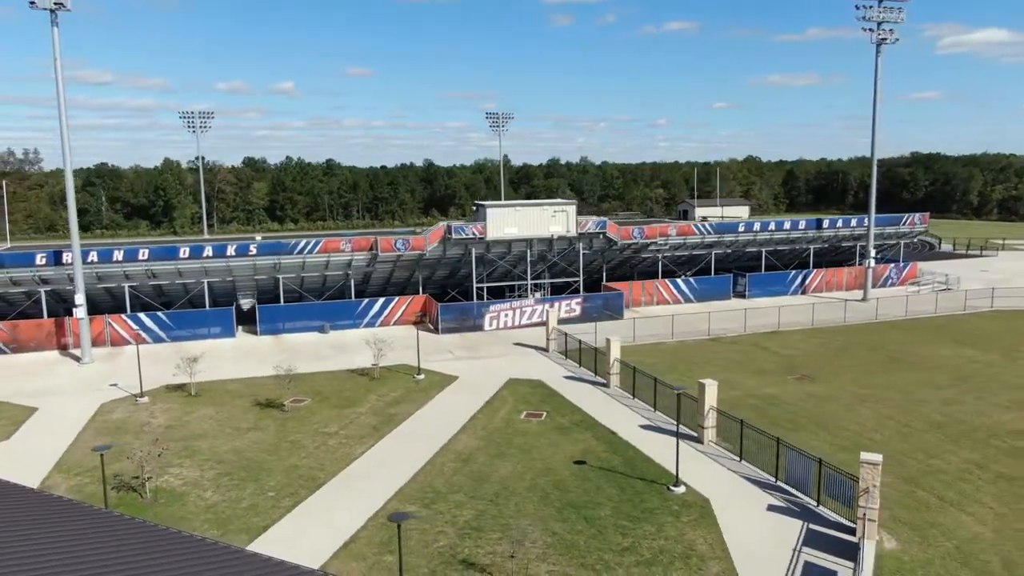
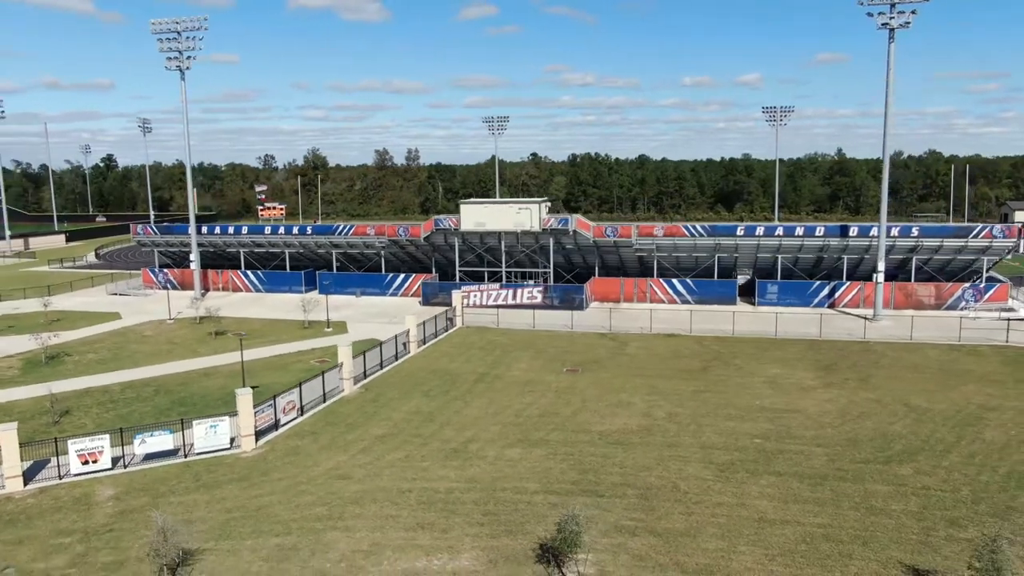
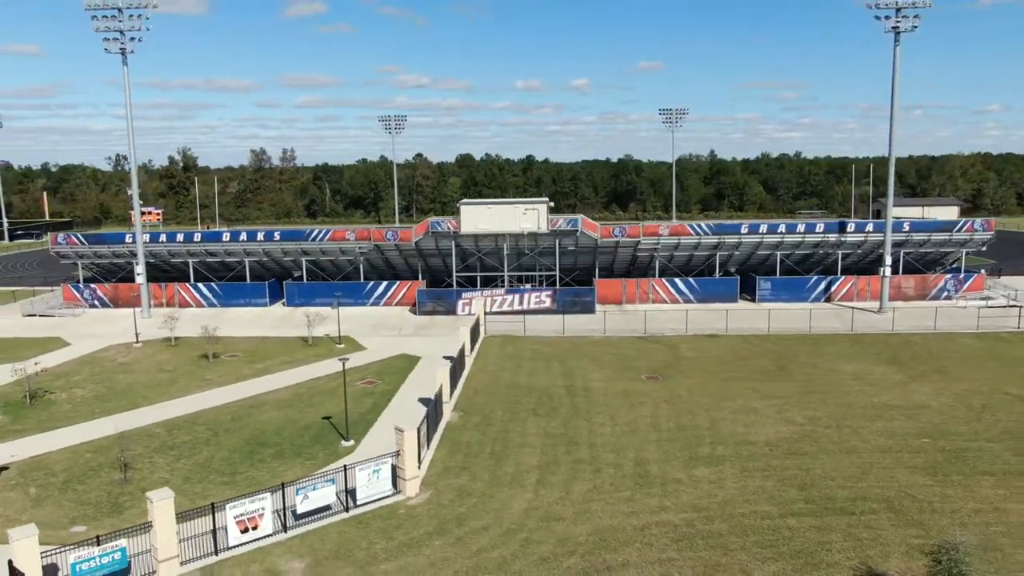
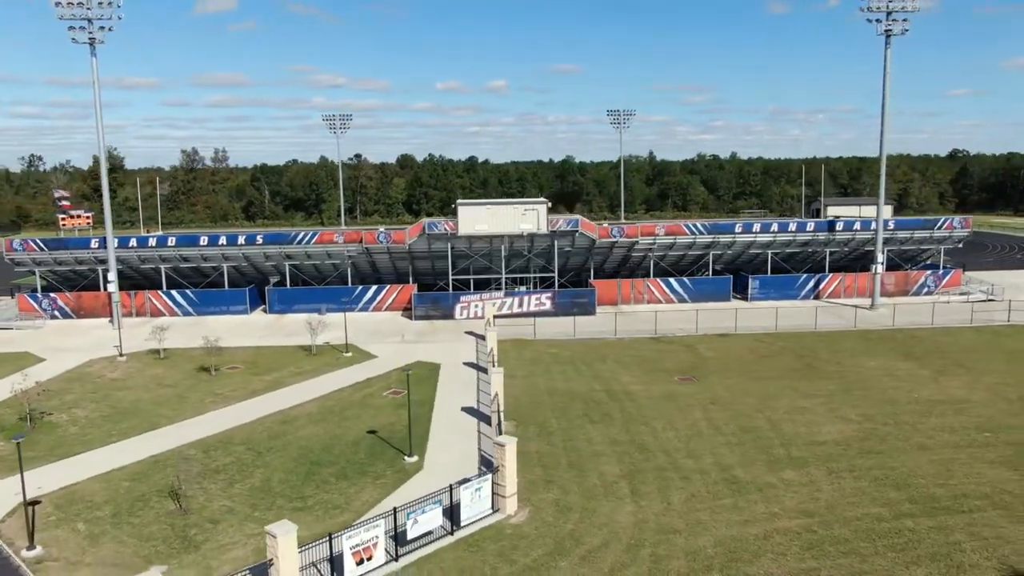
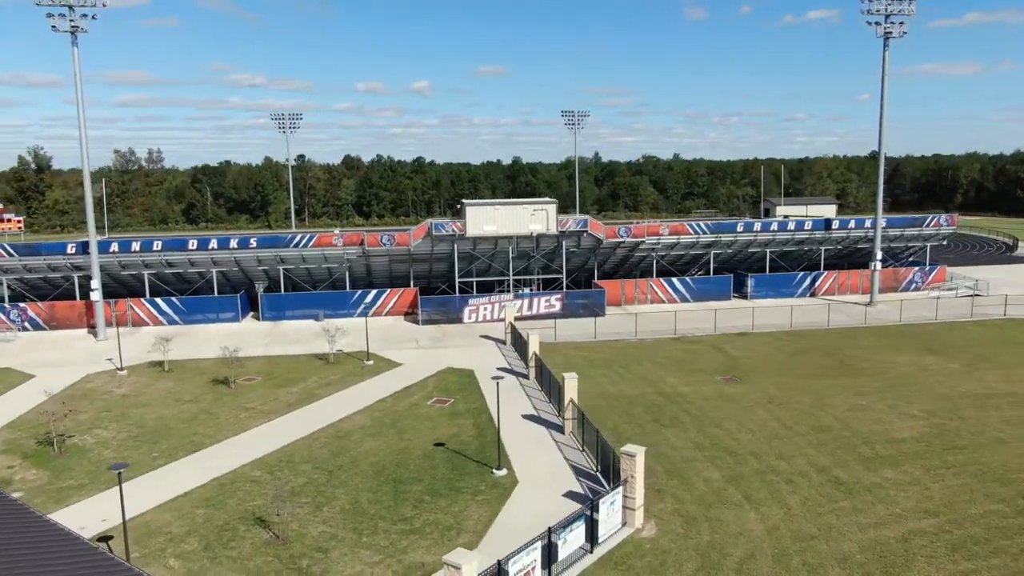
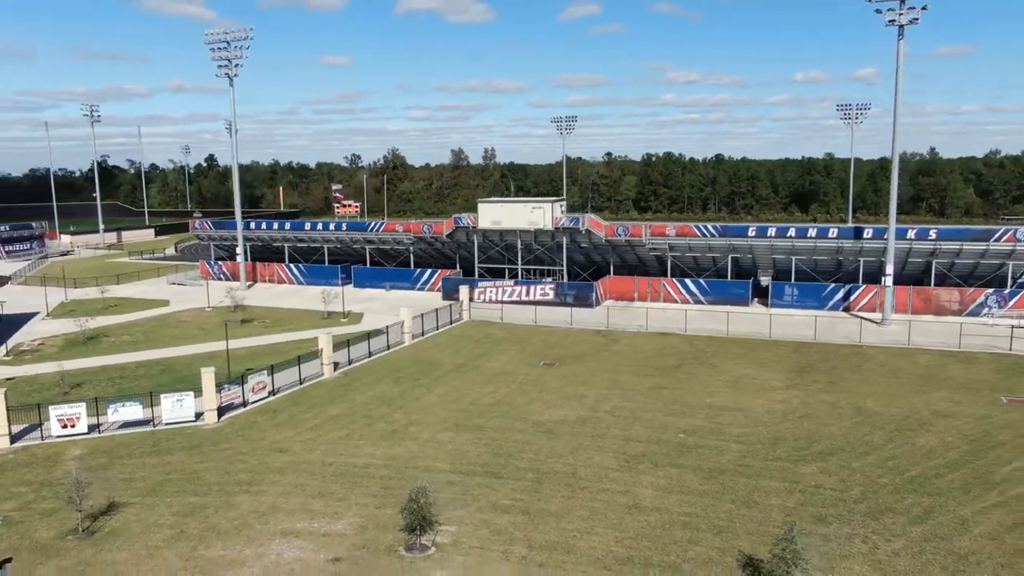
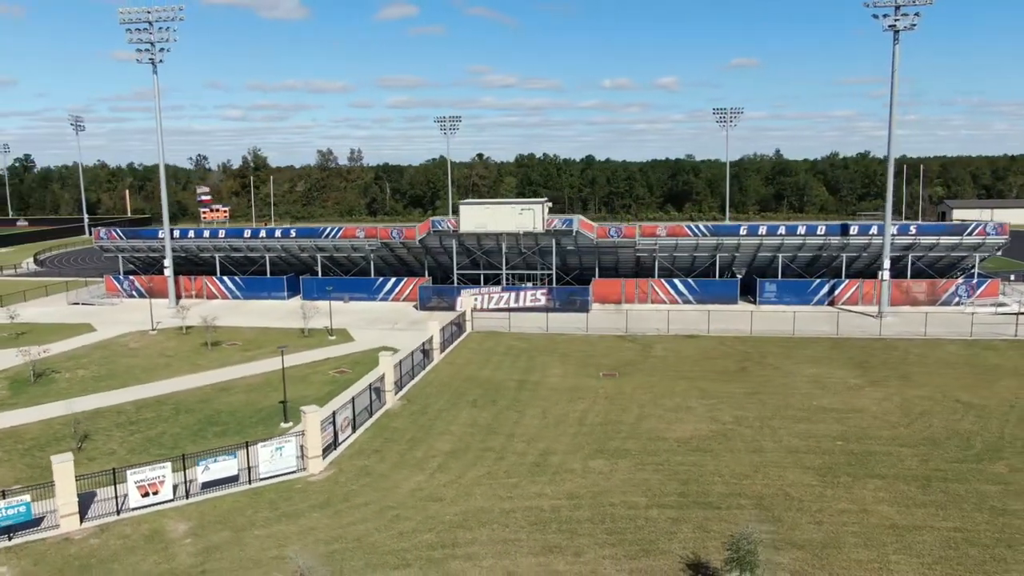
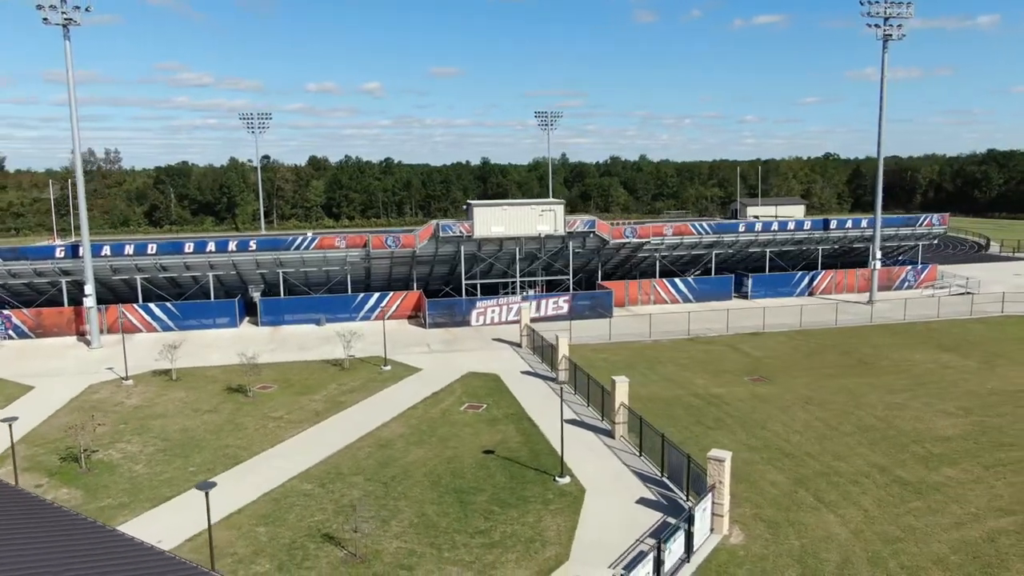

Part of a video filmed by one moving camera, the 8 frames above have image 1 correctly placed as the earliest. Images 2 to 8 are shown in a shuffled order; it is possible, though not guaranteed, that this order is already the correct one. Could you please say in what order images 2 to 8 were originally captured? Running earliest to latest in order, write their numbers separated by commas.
8, 5, 4, 3, 7, 2, 6
